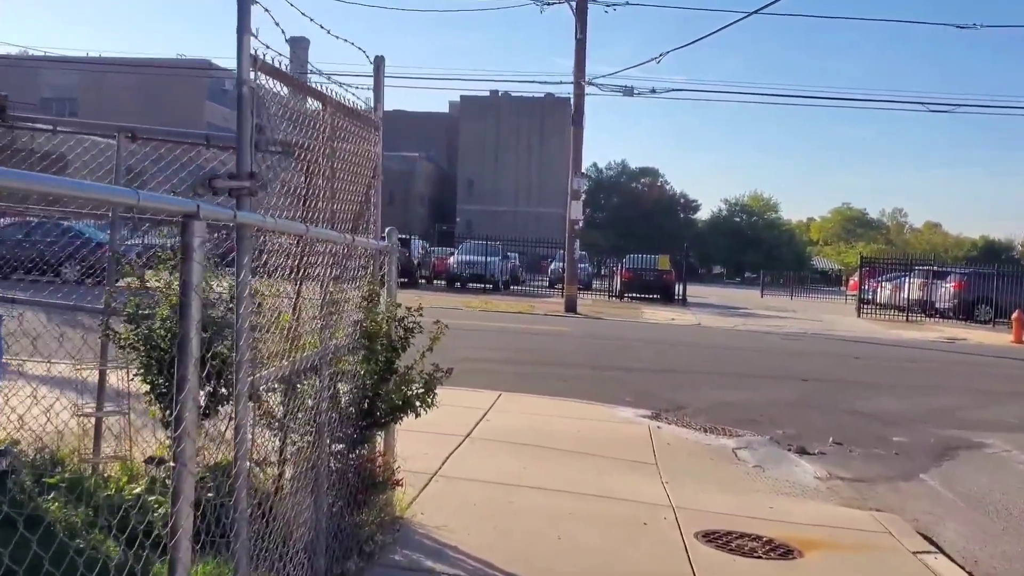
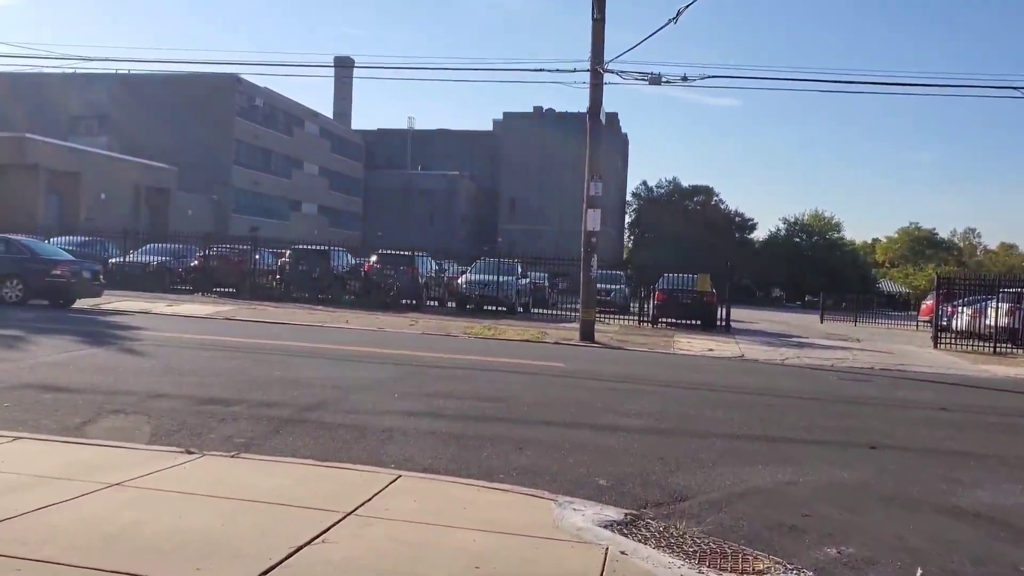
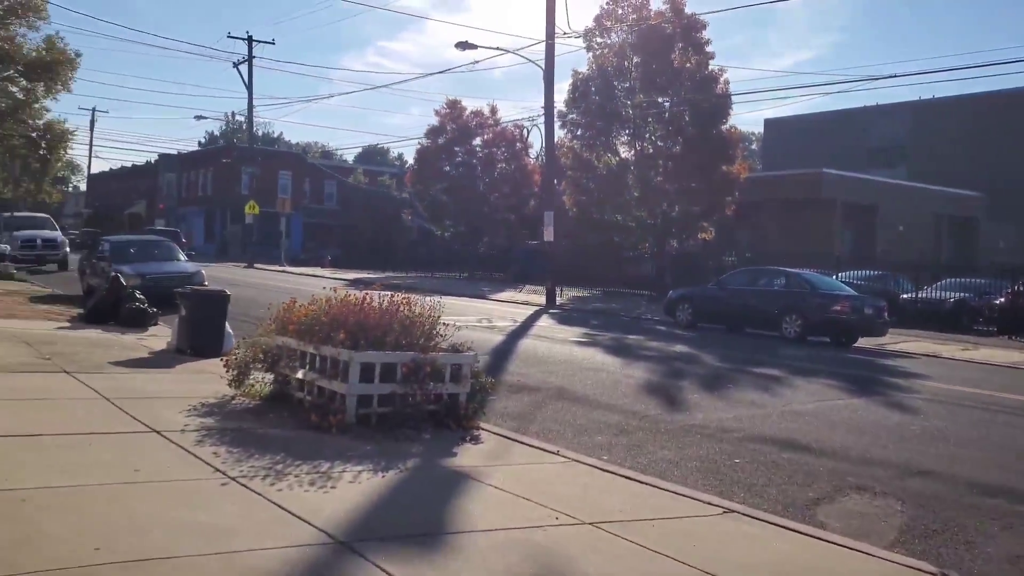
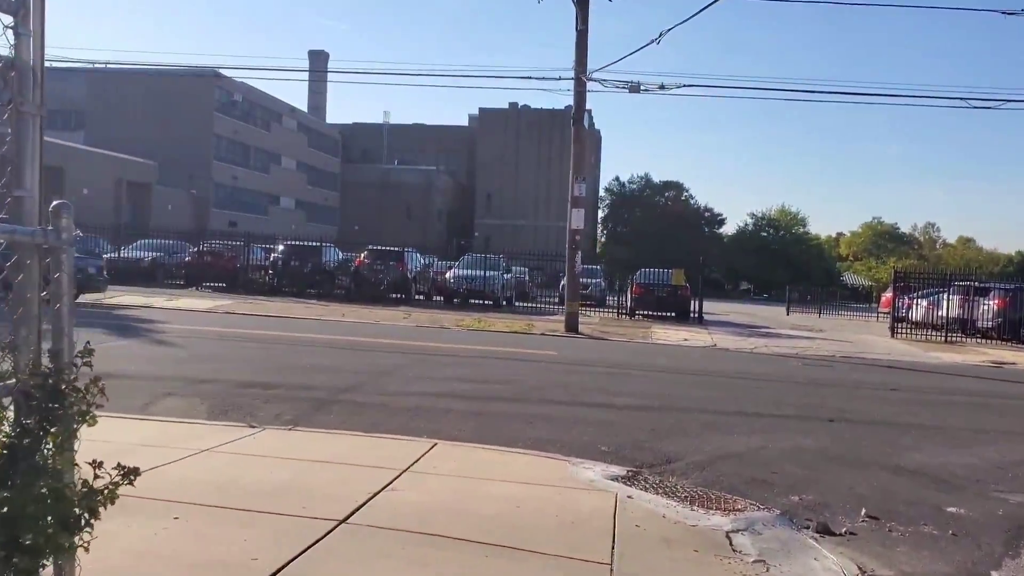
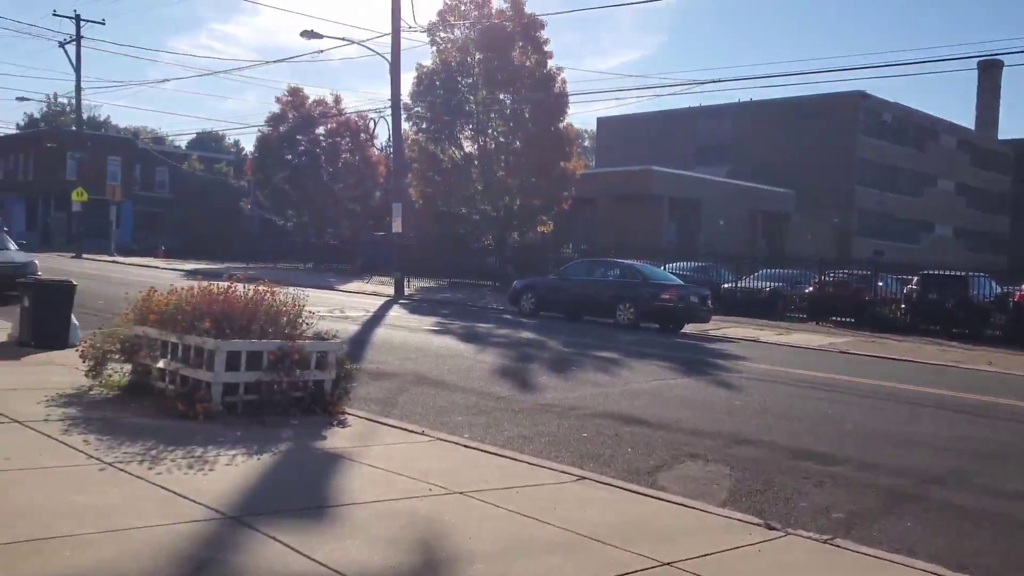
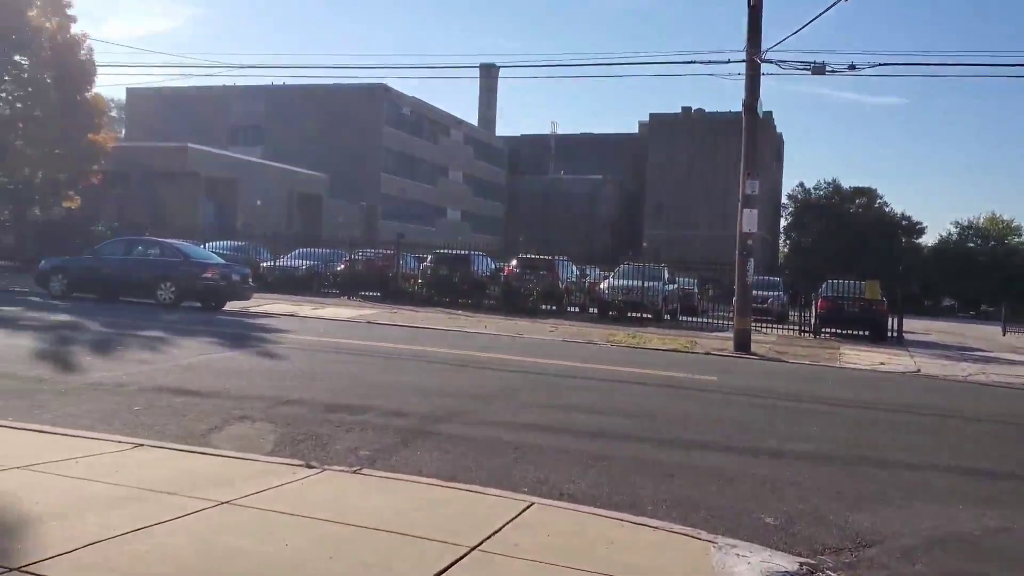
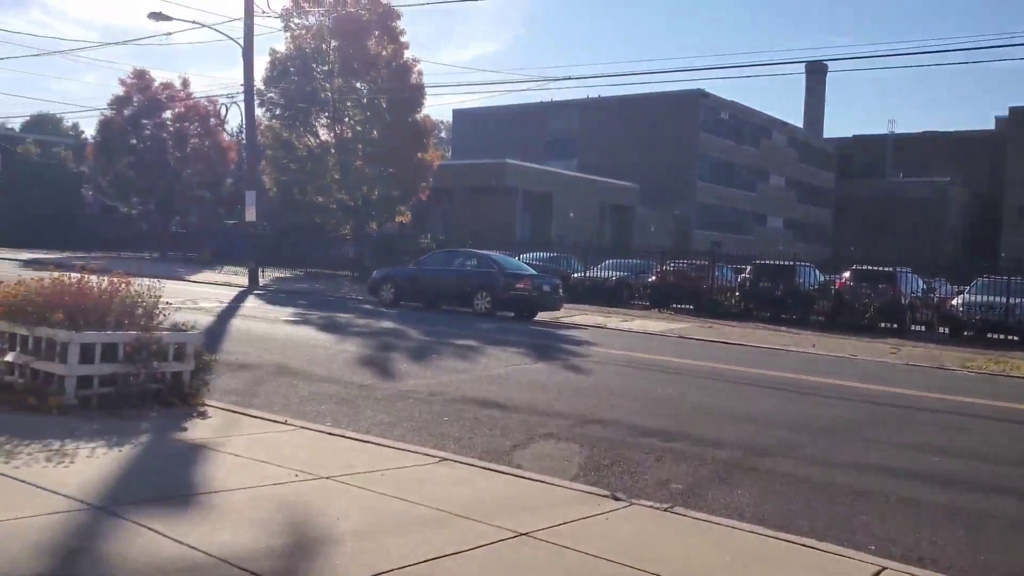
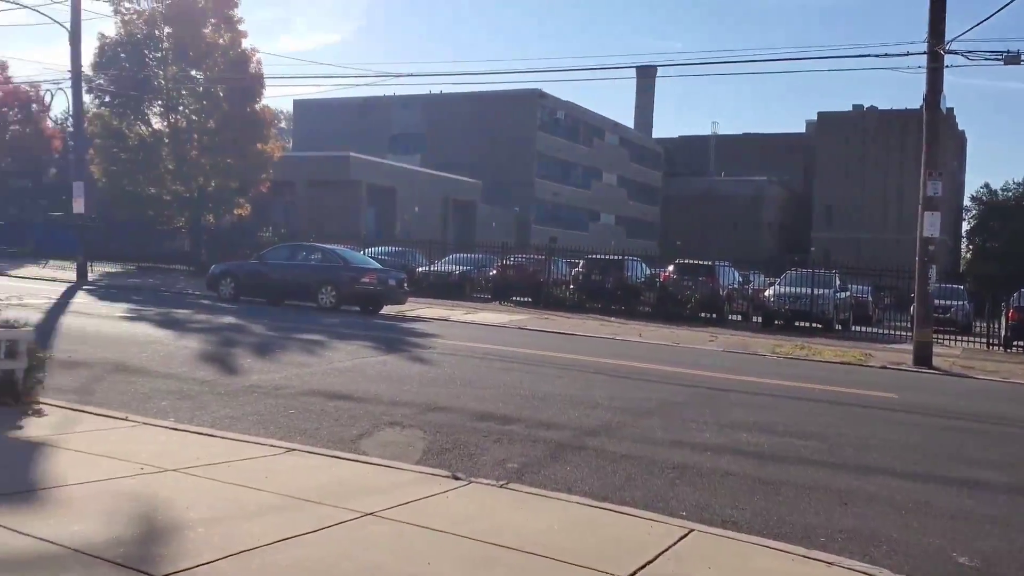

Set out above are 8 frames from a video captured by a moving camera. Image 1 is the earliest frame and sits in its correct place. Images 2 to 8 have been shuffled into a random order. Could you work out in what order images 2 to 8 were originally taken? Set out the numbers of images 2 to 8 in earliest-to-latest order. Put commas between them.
4, 2, 6, 8, 7, 5, 3
